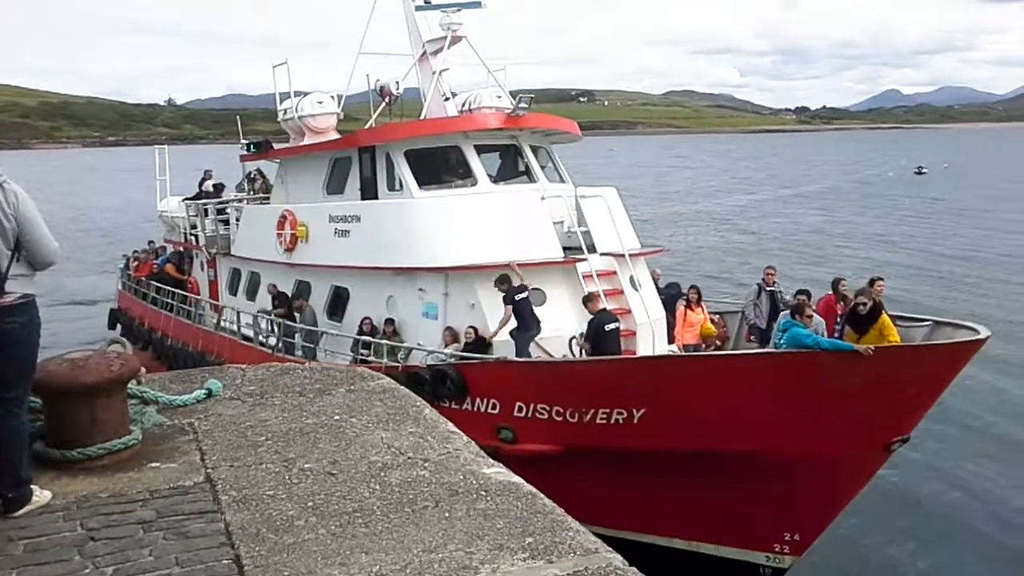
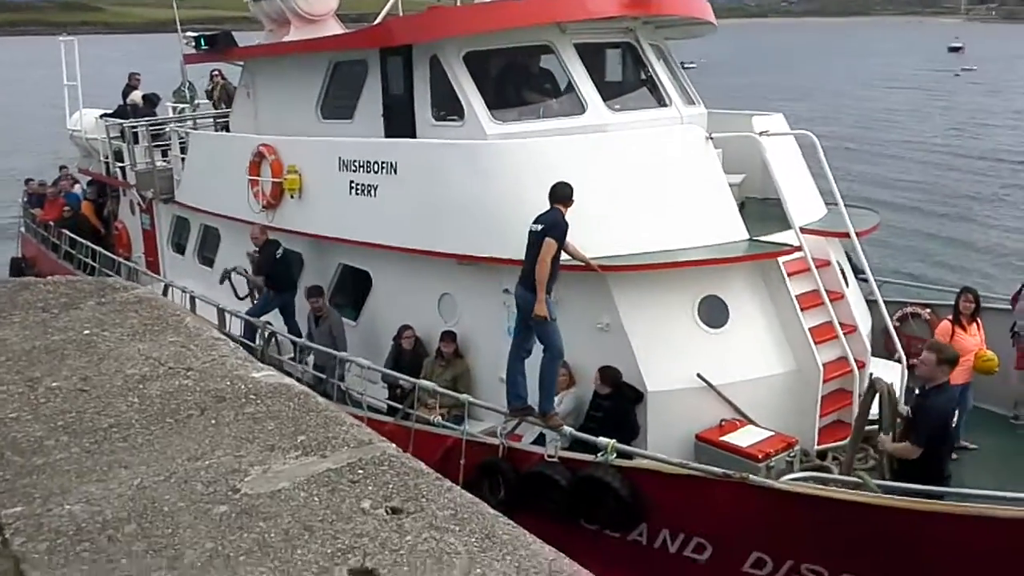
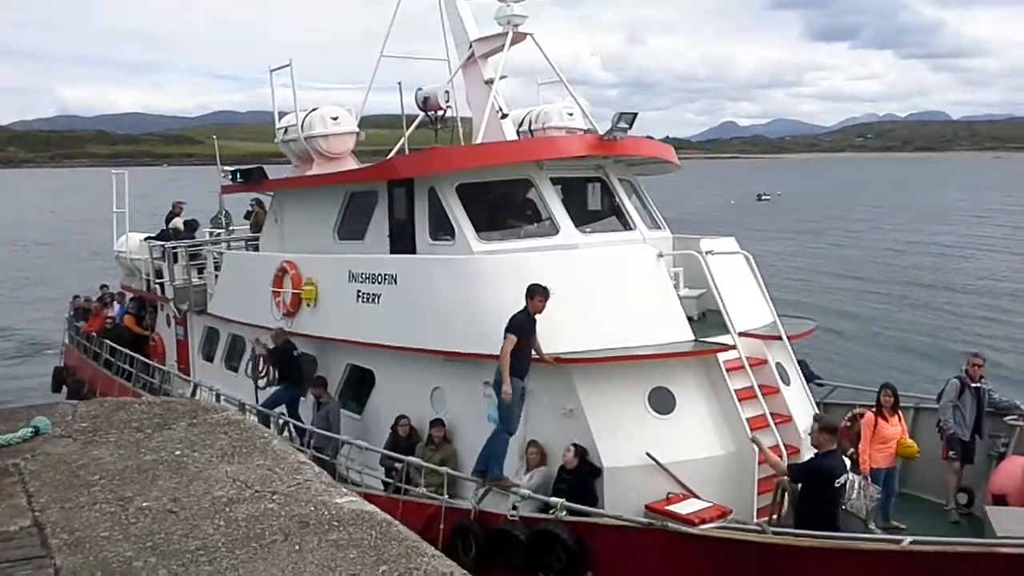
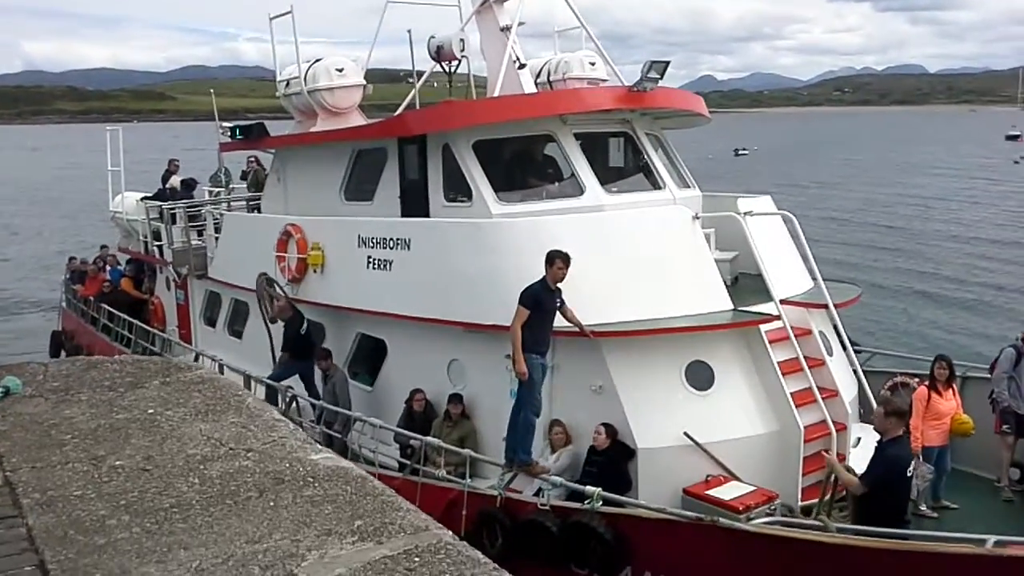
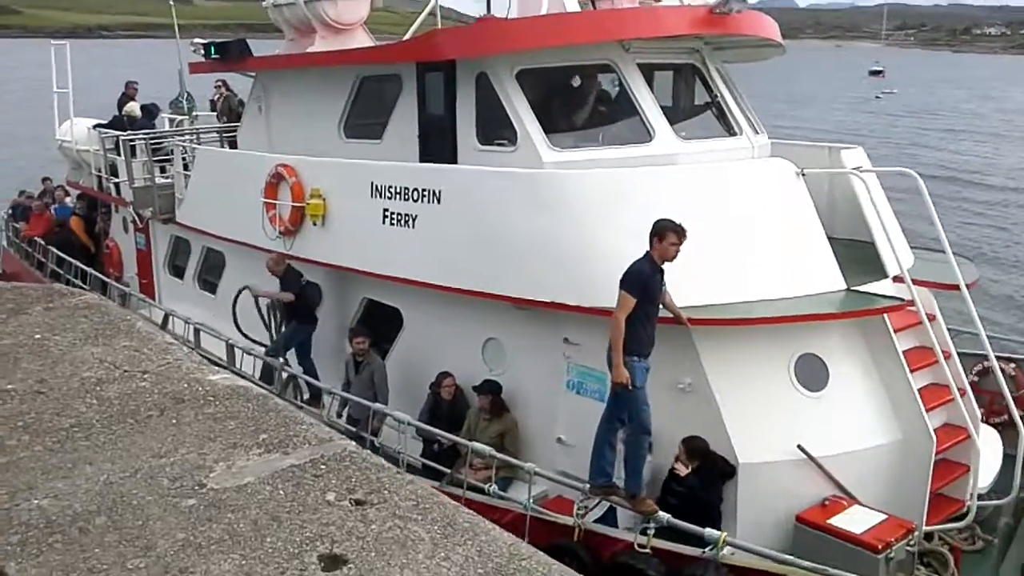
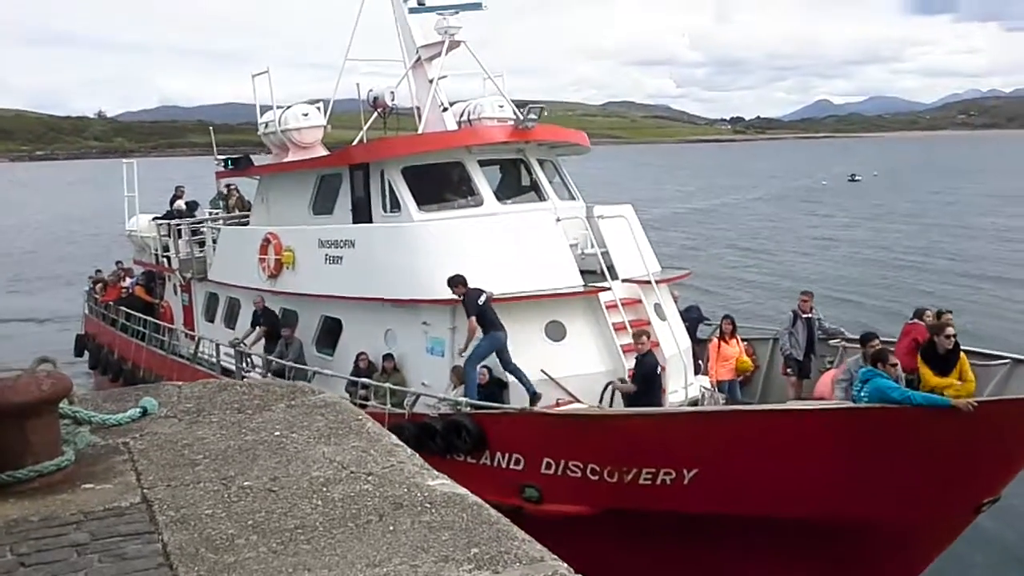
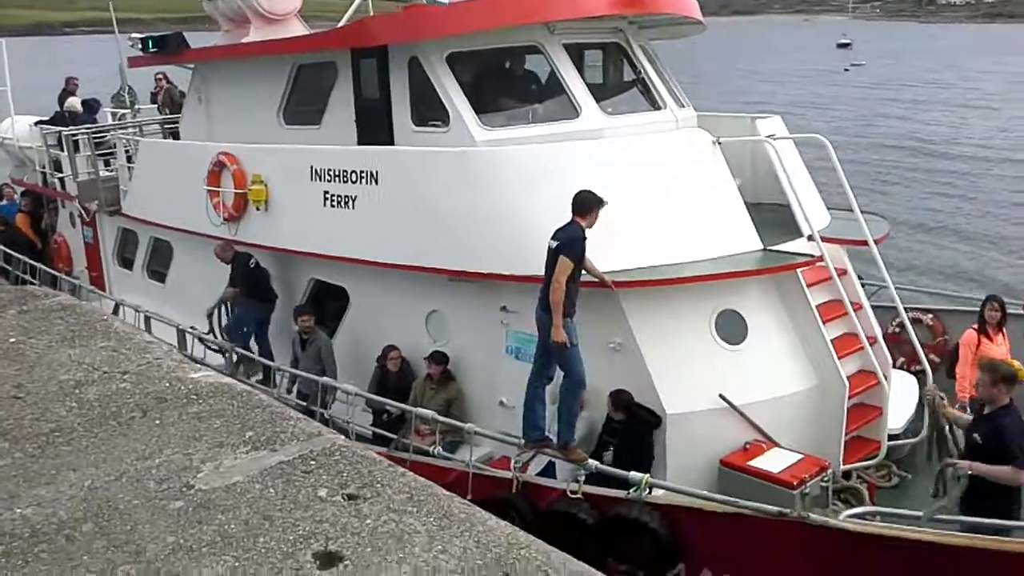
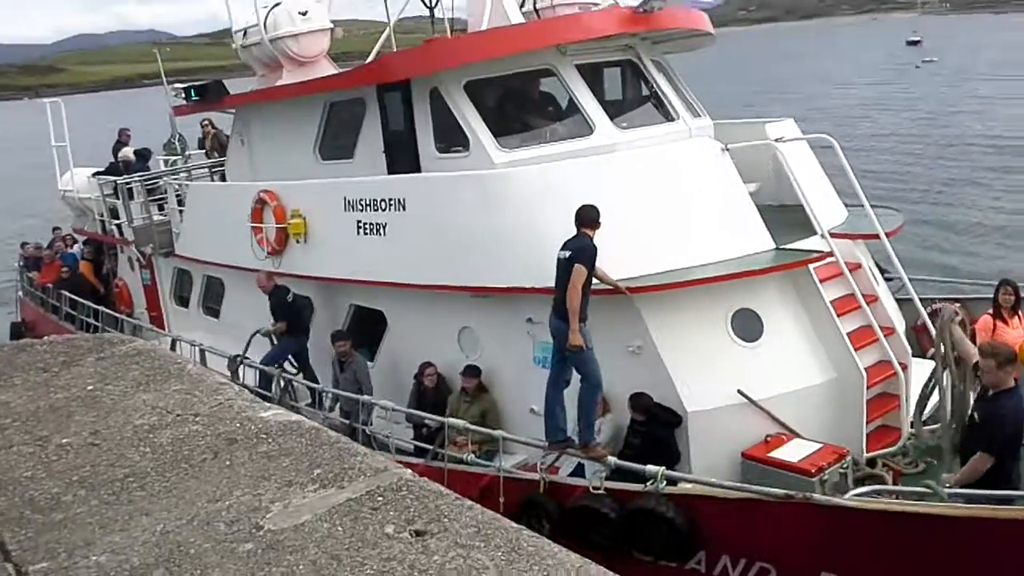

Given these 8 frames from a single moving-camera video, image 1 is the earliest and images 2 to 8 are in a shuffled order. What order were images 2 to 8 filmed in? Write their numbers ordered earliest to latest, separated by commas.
6, 3, 4, 2, 8, 7, 5
